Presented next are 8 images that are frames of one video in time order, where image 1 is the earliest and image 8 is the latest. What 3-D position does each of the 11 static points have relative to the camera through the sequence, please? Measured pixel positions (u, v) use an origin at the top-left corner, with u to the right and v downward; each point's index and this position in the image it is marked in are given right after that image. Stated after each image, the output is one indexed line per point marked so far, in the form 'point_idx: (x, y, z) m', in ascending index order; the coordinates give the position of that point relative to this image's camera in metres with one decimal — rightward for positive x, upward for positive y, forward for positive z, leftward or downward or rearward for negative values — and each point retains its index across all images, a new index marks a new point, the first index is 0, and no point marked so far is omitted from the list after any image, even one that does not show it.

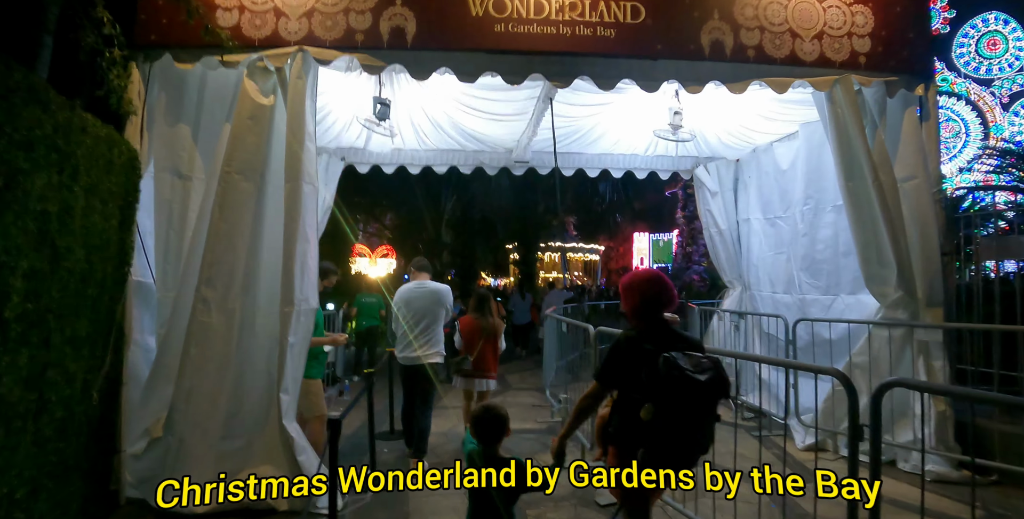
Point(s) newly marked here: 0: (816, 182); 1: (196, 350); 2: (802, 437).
0: (+3.4, +0.9, +5.9) m
1: (-2.2, -0.6, +3.7) m
2: (+2.9, -1.8, +5.3) m
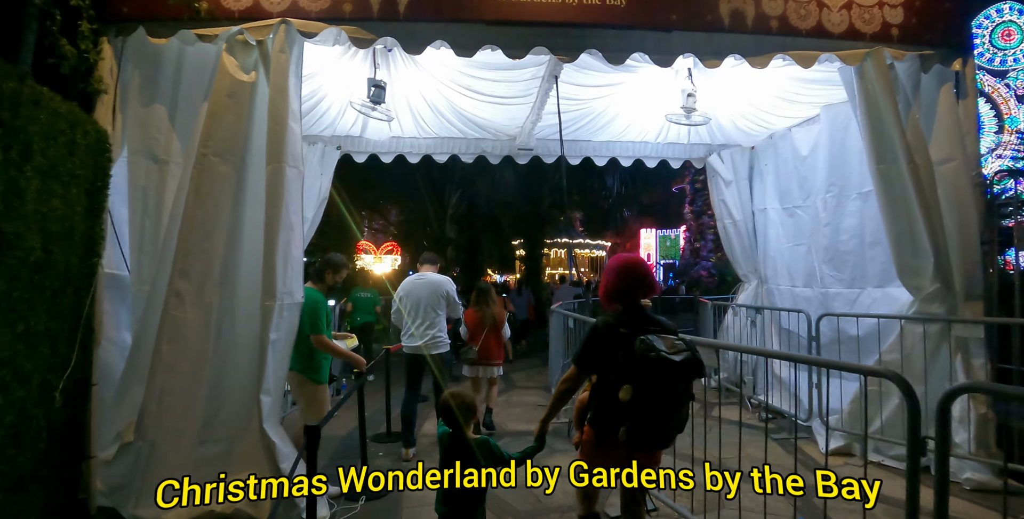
0: (+3.5, +1.0, +5.6) m
1: (-2.2, -0.6, +3.4) m
2: (+3.0, -1.7, +4.9) m
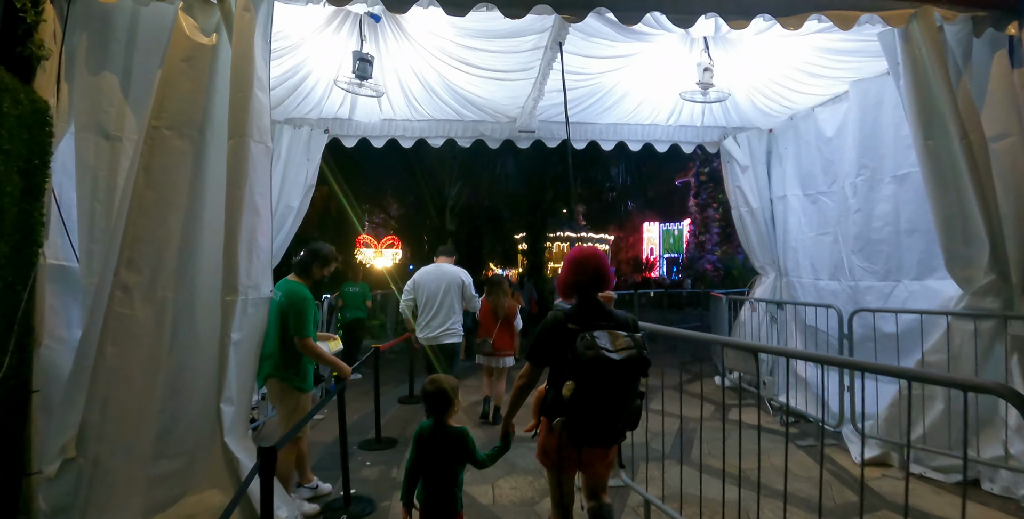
0: (+3.5, +1.1, +5.1) m
1: (-2.2, -0.5, +2.9) m
2: (+3.0, -1.6, +4.5) m
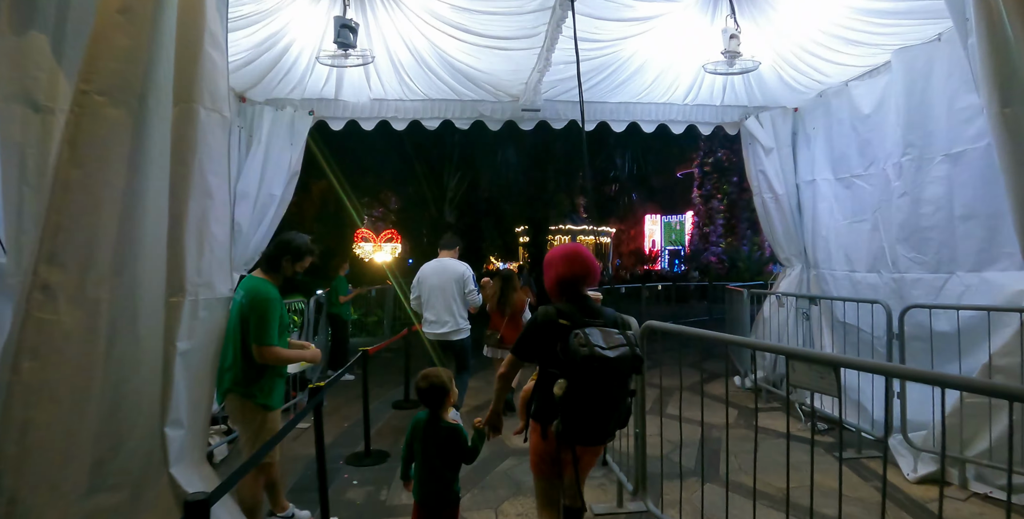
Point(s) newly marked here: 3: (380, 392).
0: (+3.5, +1.2, +4.5) m
1: (-2.2, -0.5, +2.4) m
2: (+3.0, -1.5, +3.9) m
3: (-1.7, -1.7, +6.6) m
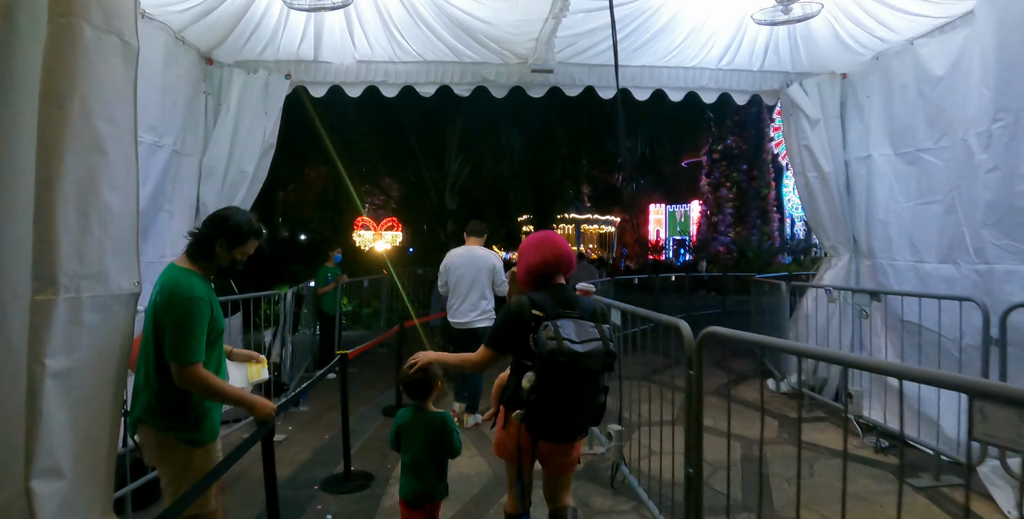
0: (+3.6, +1.3, +3.7) m
1: (-2.1, -0.4, +1.7) m
2: (+3.0, -1.5, +3.2) m
3: (-1.6, -1.5, +5.9) m
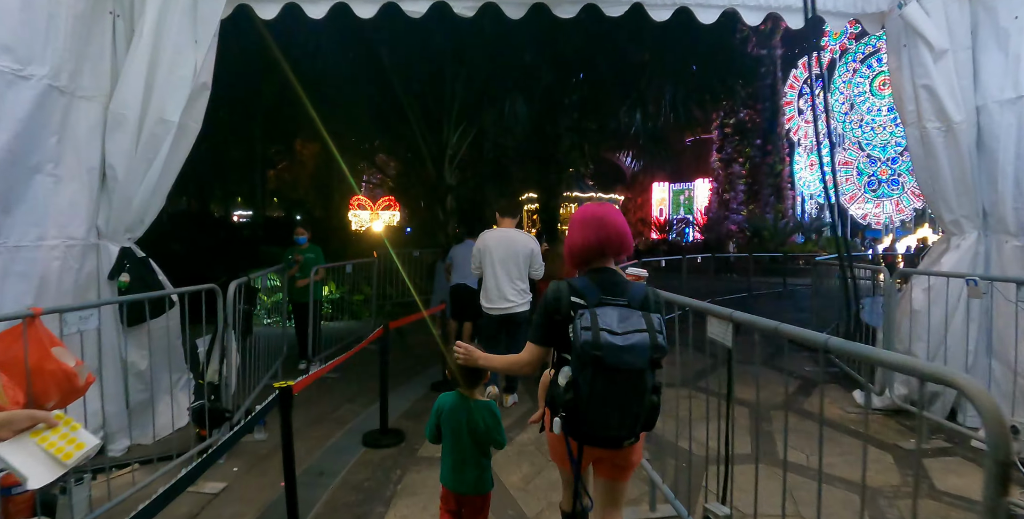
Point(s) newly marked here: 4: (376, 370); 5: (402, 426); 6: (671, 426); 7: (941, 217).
0: (+3.7, +1.4, +2.4) m
1: (-2.0, -0.4, +0.4) m
2: (+3.2, -1.4, +2.0) m
3: (-1.4, -1.4, +4.6) m
4: (-1.6, -1.3, +6.3) m
5: (-1.0, -1.5, +4.5) m
6: (+1.2, -1.2, +3.9) m
7: (+3.4, +0.3, +4.1) m
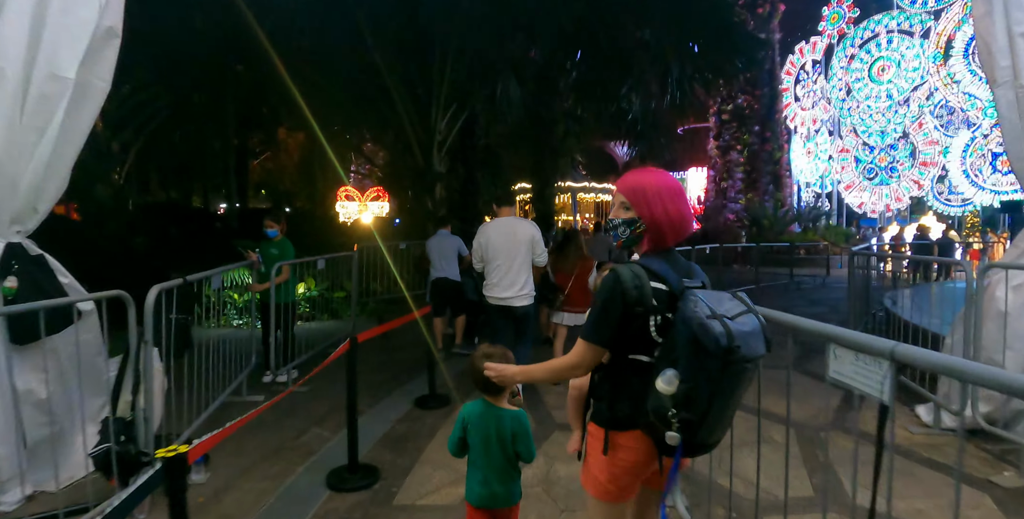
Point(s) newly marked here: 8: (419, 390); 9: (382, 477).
0: (+3.7, +1.4, +1.6) m
1: (-1.9, -0.5, -0.4) m
2: (+3.2, -1.4, +1.2) m
3: (-1.4, -1.3, +3.8) m
4: (-1.6, -1.3, +5.5) m
5: (-1.0, -1.4, +3.7) m
6: (+1.2, -1.2, +3.1) m
7: (+3.4, +0.4, +3.4) m
8: (-0.9, -1.3, +5.1) m
9: (-0.9, -1.4, +3.5) m
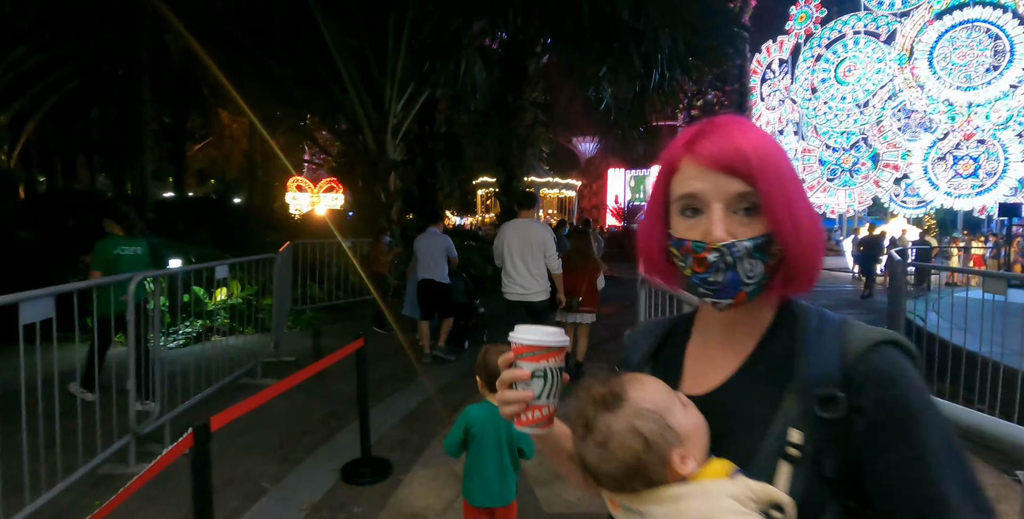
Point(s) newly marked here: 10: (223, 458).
0: (+3.7, +1.2, +0.6) m
1: (-1.8, -0.6, -1.8) m
2: (+3.3, -1.5, +0.2) m
3: (-1.6, -1.4, +2.4) m
4: (-1.9, -1.3, +4.1) m
5: (-1.1, -1.5, +2.4) m
6: (+1.1, -1.3, +1.9) m
7: (+3.3, +0.2, +2.3) m
8: (-1.2, -1.4, +3.8) m
9: (-1.0, -1.5, +2.2) m
10: (-2.0, -1.4, +3.7) m
